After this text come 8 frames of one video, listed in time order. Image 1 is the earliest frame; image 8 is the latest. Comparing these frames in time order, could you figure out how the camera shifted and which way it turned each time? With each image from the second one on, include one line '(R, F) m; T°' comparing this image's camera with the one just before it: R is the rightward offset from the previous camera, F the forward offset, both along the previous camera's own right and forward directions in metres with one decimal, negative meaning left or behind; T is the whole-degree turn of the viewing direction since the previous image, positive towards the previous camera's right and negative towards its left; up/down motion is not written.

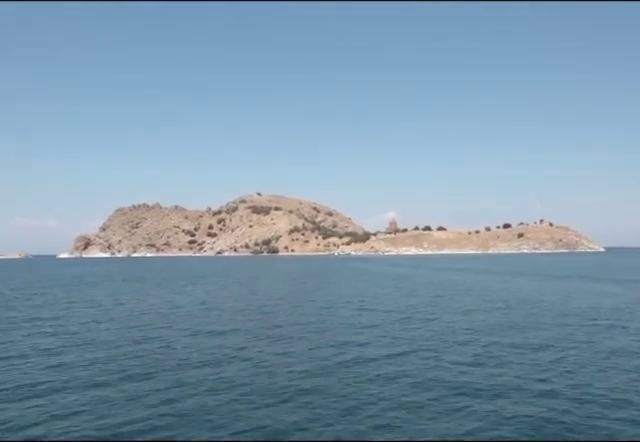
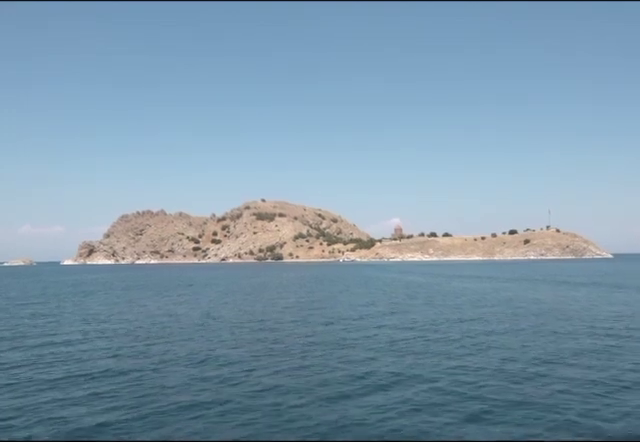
(-0.2, +2.1) m; 0°
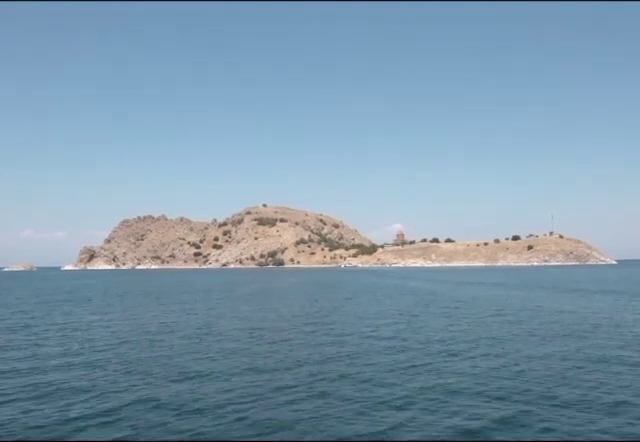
(-0.4, +2.4) m; 0°
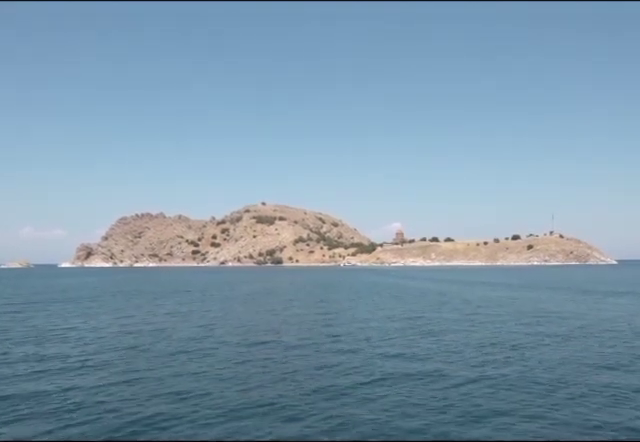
(-0.3, +2.7) m; 0°
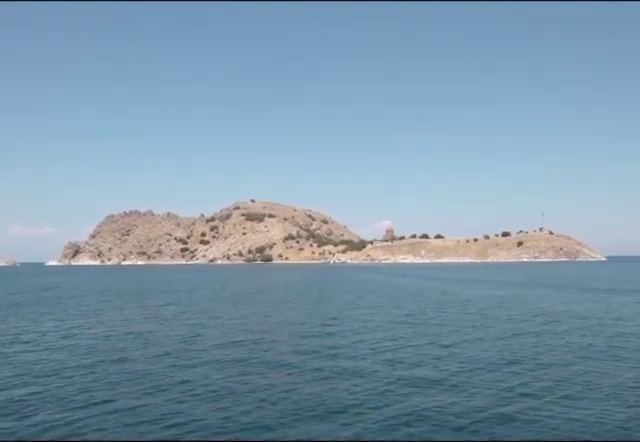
(-0.4, +2.7) m; +1°
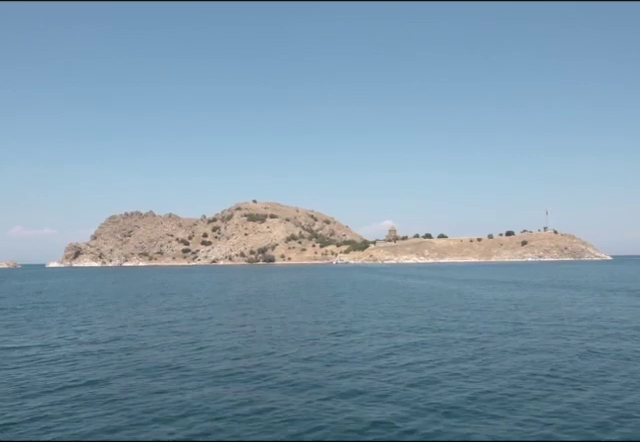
(-0.6, +3.0) m; 0°
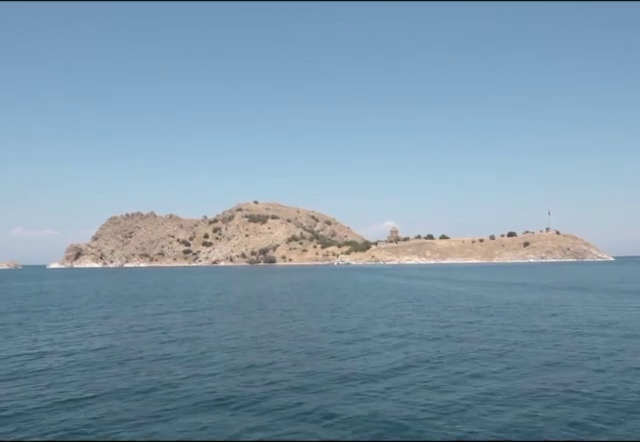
(-0.4, +1.2) m; 0°
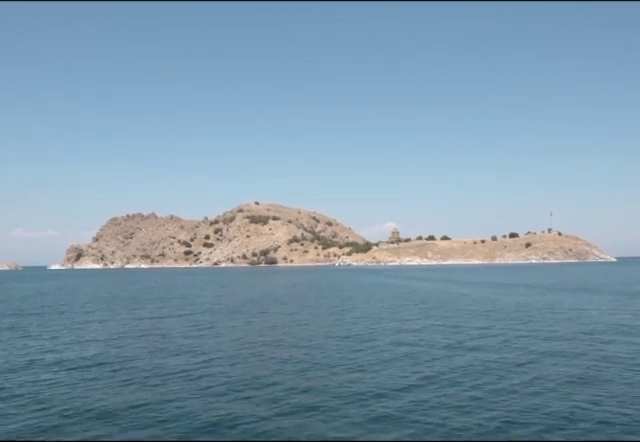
(-0.6, +0.6) m; 0°
